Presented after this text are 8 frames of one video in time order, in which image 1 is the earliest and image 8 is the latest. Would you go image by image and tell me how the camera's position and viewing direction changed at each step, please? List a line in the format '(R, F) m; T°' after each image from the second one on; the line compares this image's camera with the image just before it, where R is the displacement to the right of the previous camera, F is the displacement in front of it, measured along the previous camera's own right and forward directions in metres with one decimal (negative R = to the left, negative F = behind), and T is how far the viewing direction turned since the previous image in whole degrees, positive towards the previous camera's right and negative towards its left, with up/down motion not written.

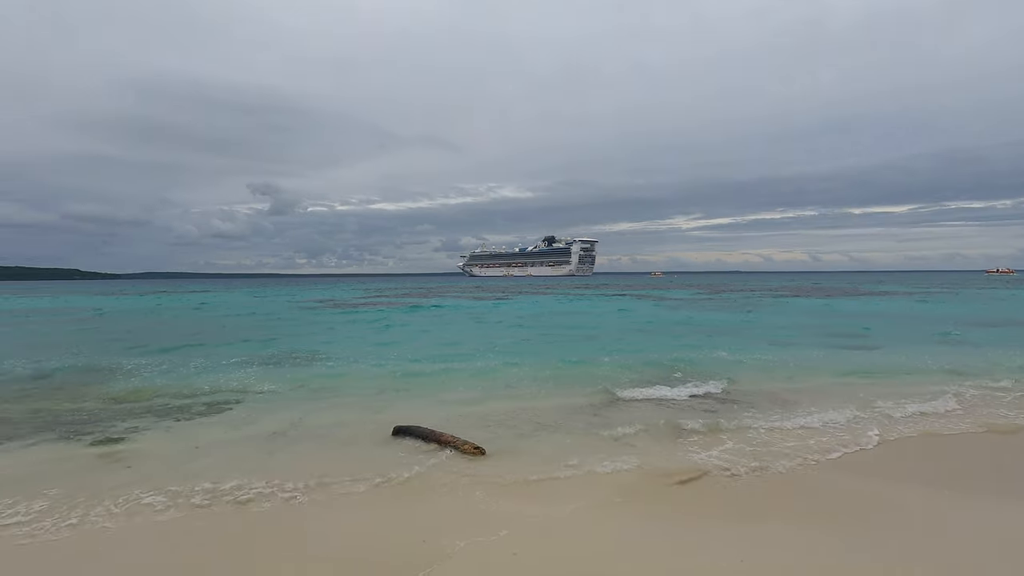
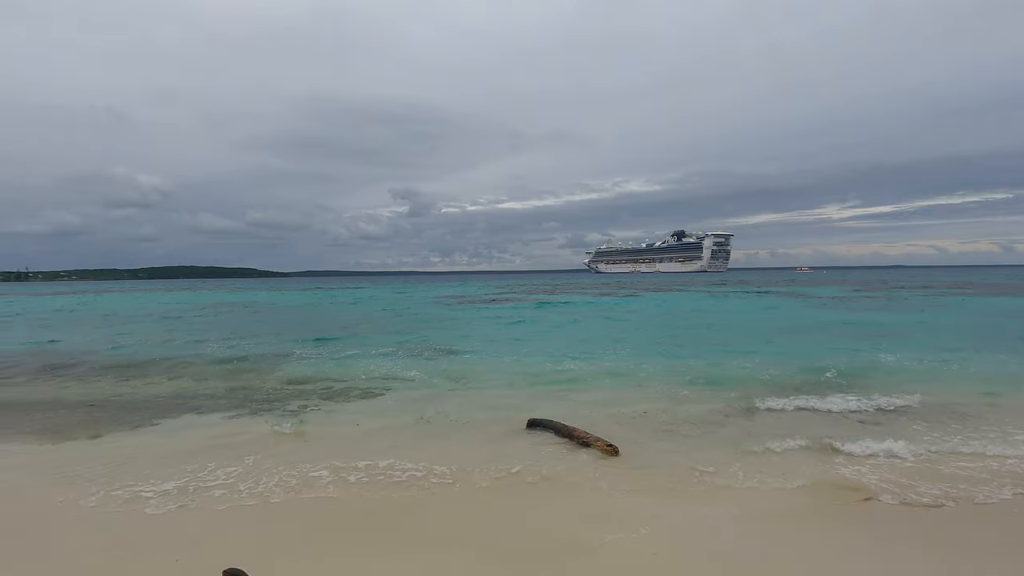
(-0.1, 0.0) m; -13°
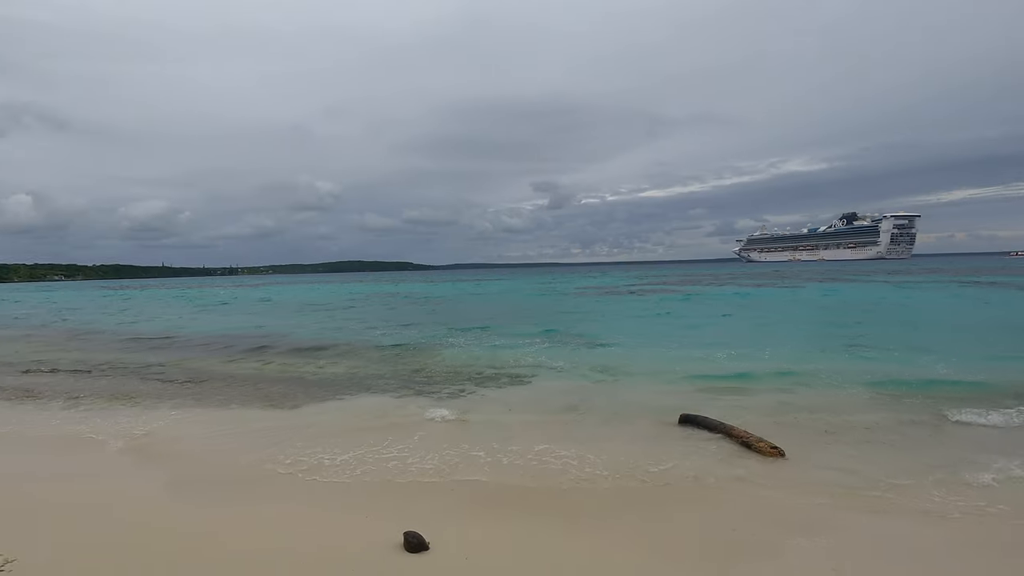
(-0.1, 0.0) m; -15°
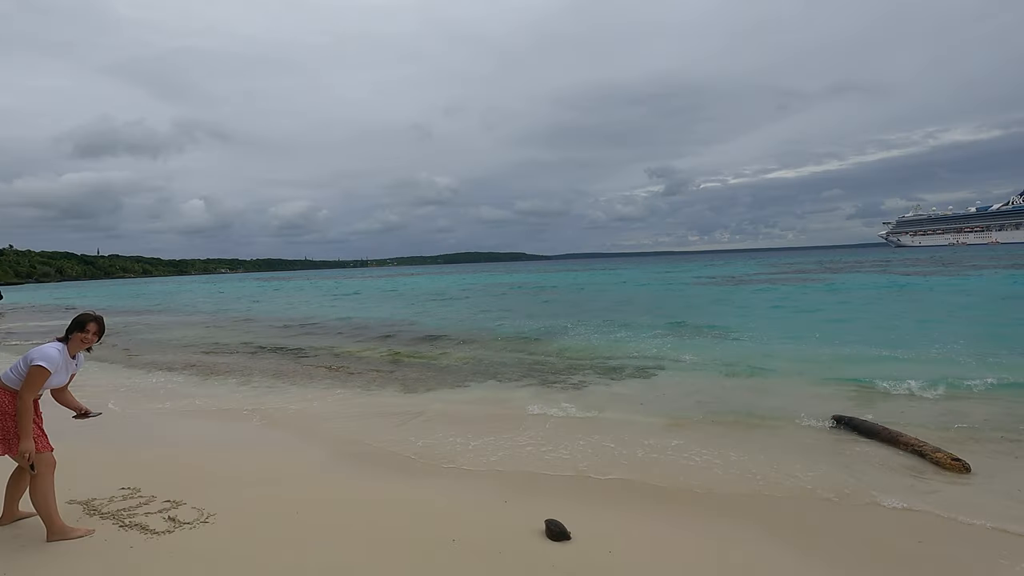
(-0.2, 0.0) m; -12°
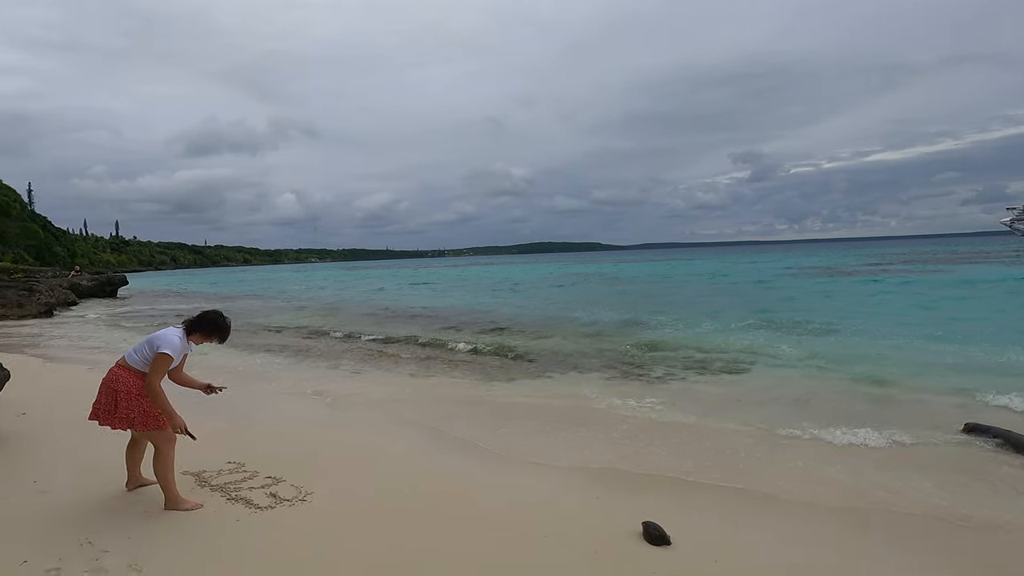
(-0.1, +0.2) m; -8°
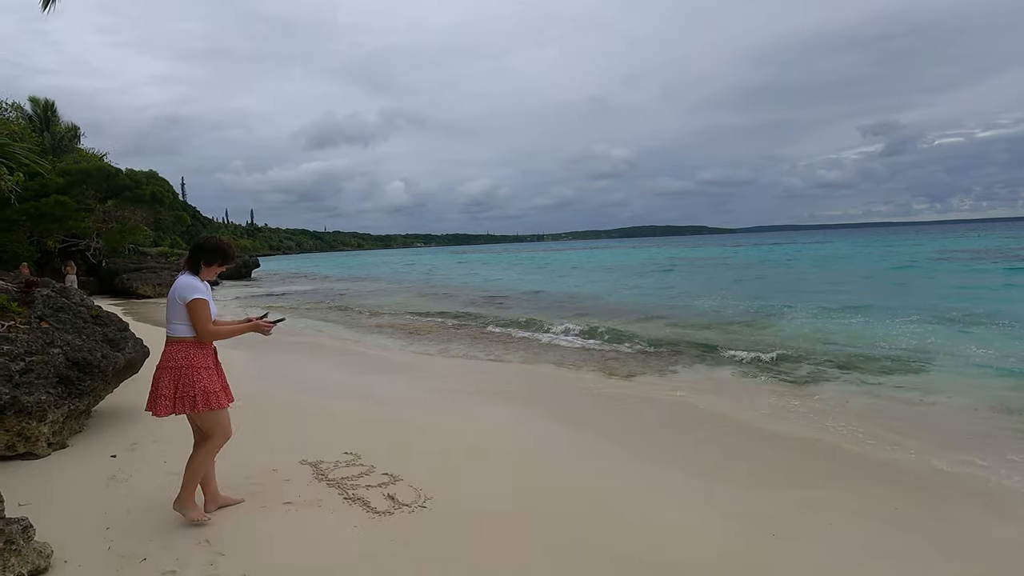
(-0.3, +0.6) m; -11°
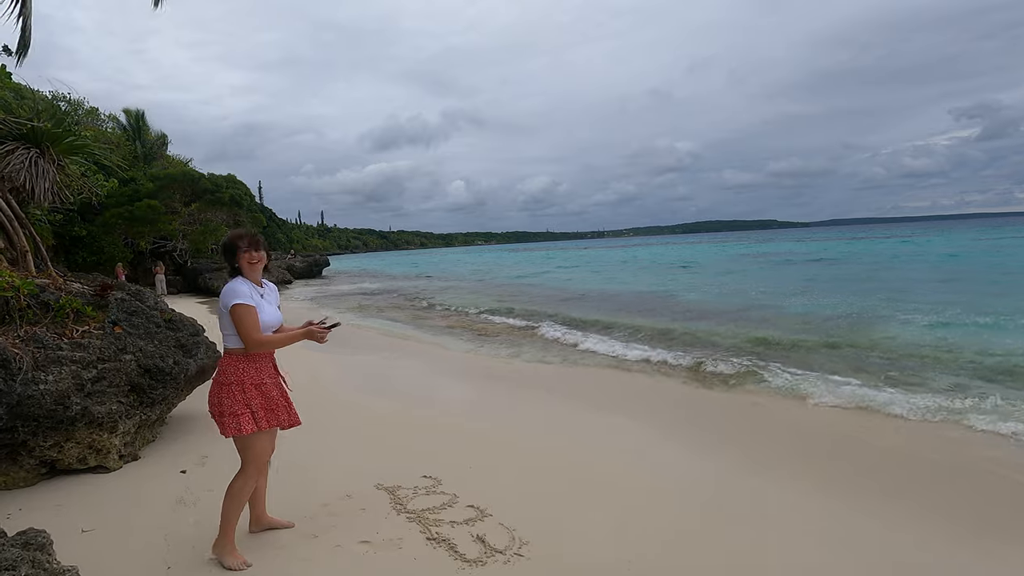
(-0.3, +0.6) m; -6°
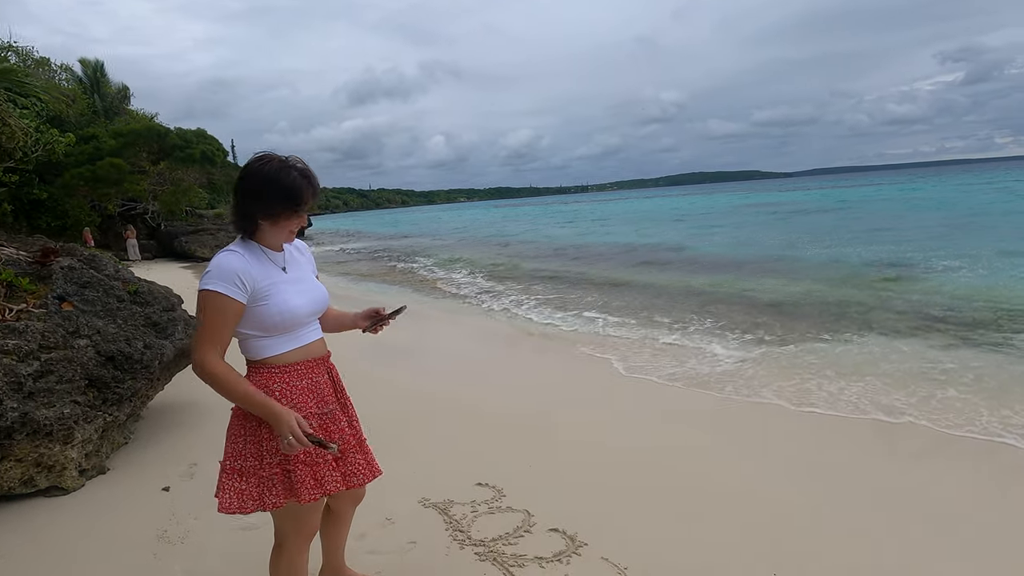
(-0.5, +1.0) m; +2°
